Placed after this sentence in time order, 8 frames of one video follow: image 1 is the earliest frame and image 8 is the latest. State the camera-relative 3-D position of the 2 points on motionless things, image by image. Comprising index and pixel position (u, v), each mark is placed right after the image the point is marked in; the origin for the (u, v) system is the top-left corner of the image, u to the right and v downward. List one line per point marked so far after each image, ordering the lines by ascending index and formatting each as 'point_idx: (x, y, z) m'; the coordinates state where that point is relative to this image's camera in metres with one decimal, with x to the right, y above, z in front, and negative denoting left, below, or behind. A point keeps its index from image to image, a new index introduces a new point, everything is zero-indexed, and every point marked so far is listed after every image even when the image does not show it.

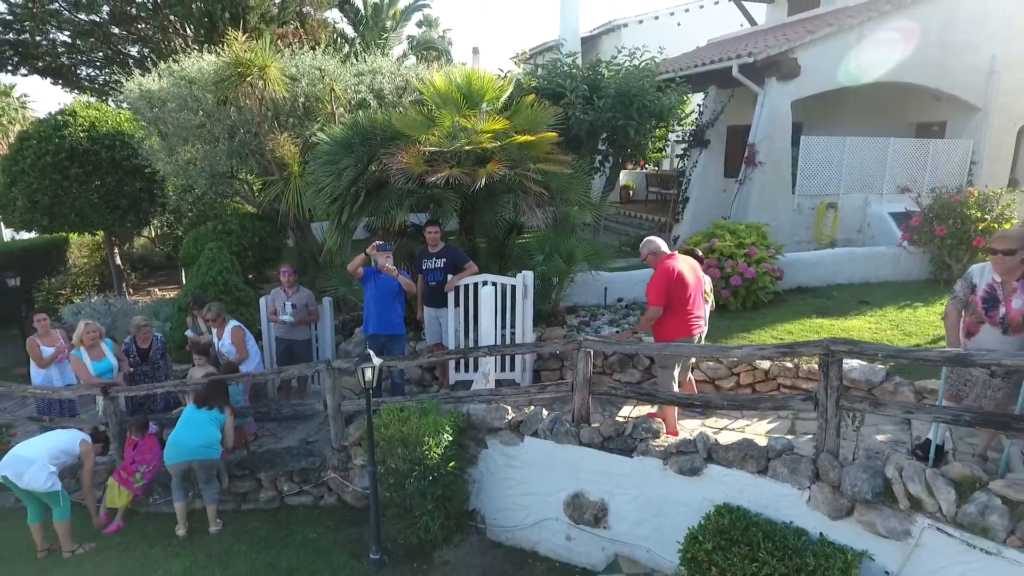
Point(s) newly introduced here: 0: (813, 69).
0: (+4.8, +3.5, +10.0) m
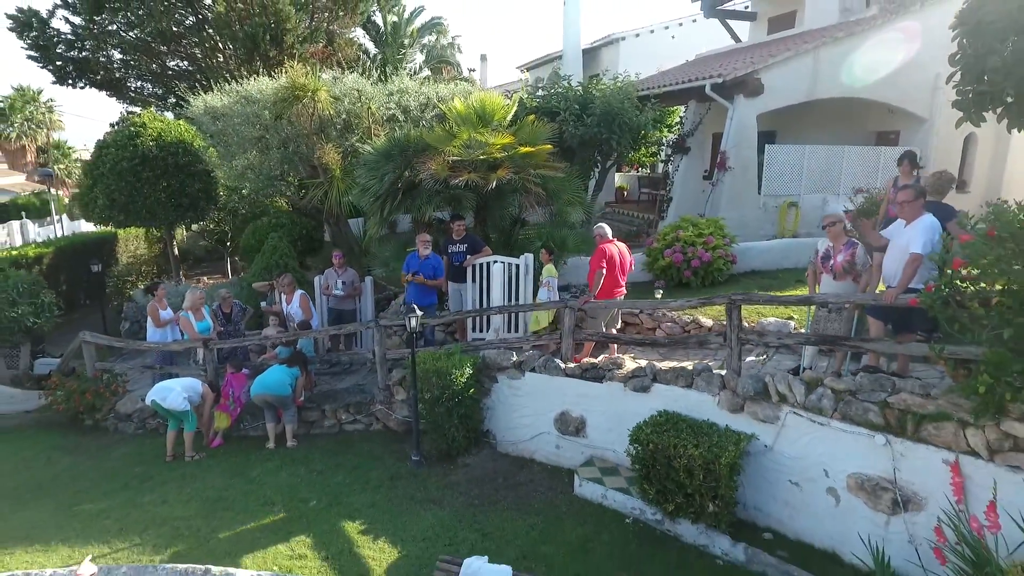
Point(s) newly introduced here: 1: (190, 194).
0: (+4.9, +3.8, +11.6) m
1: (-6.3, +1.8, +12.4) m
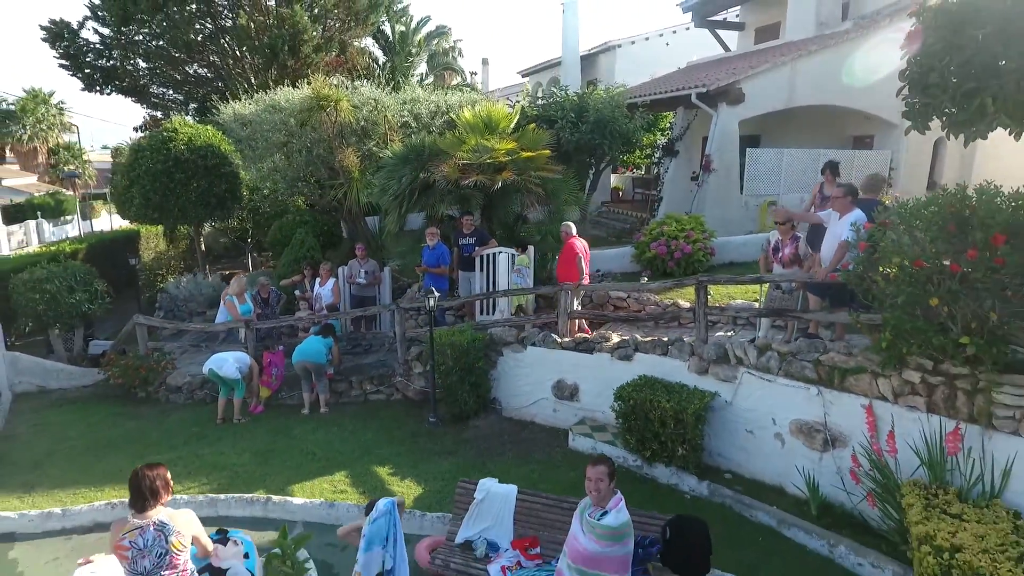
0: (+5.0, +3.9, +12.7) m
1: (-6.3, +2.0, +13.4) m
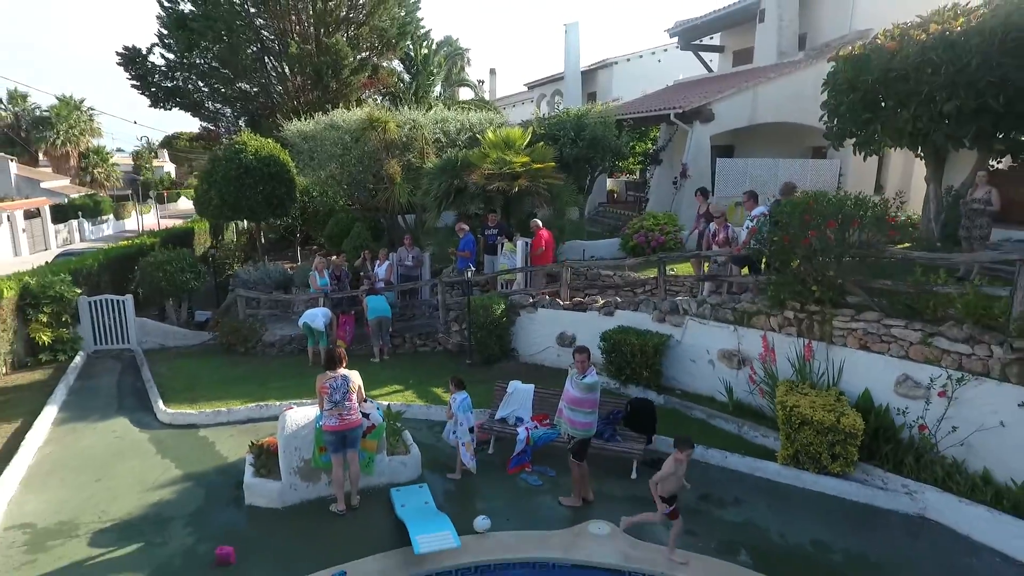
0: (+5.3, +4.3, +15.3) m
1: (-6.0, +2.4, +16.2) m
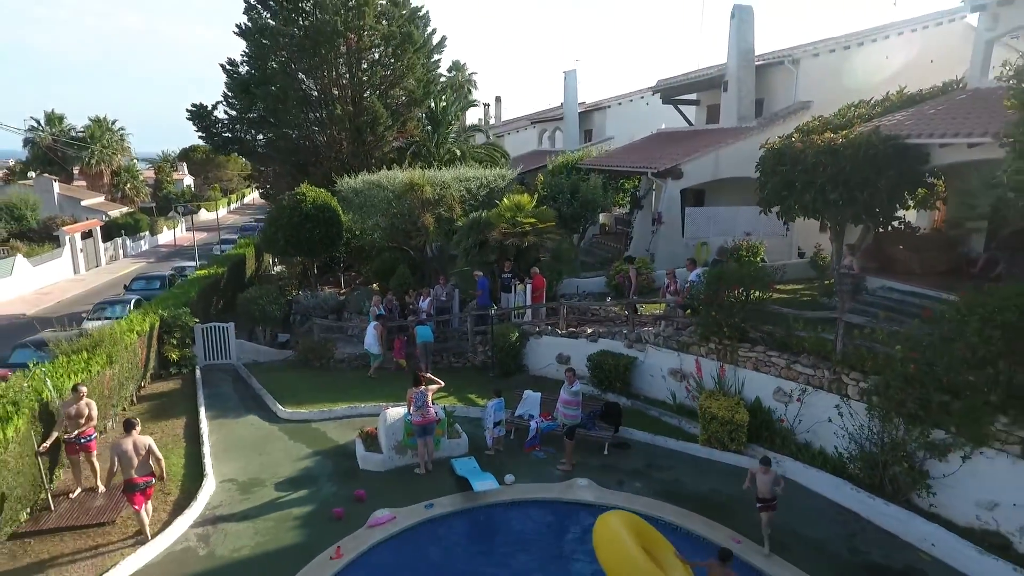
0: (+5.5, +3.5, +19.0) m
1: (-5.8, +1.6, +19.9) m
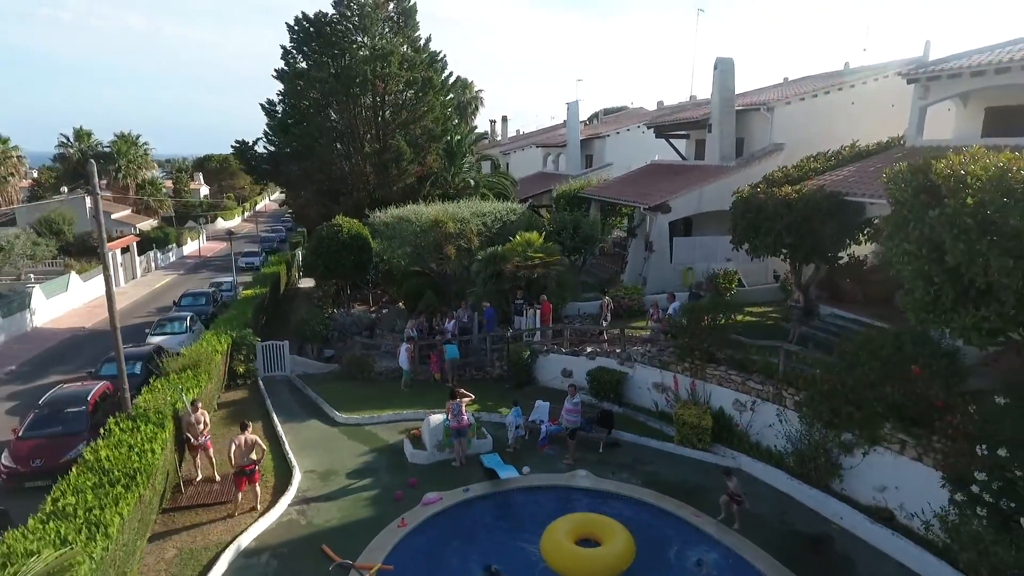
0: (+5.9, +2.9, +21.8) m
1: (-5.4, +0.9, +22.7) m
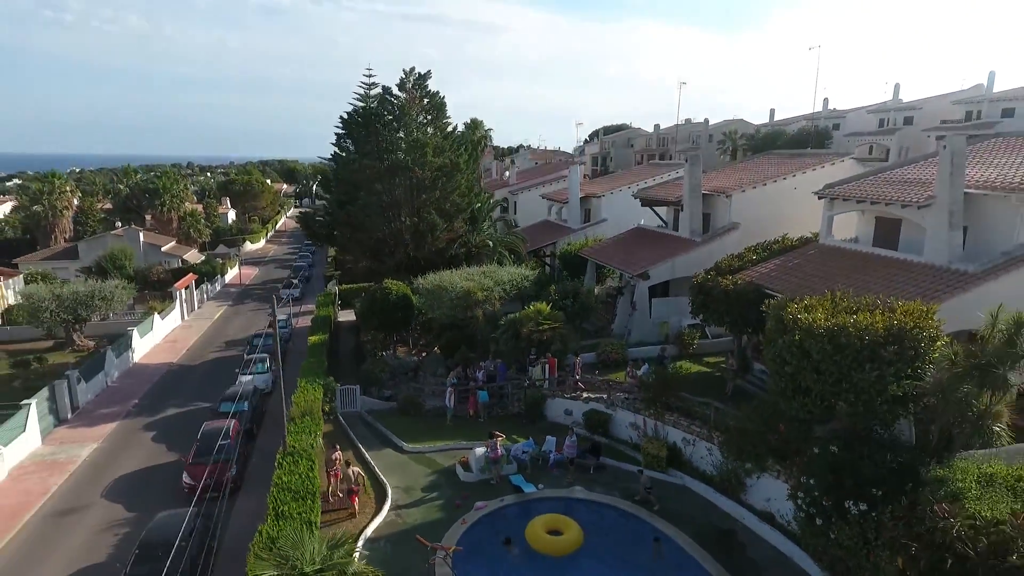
0: (+6.5, +0.6, +27.8) m
1: (-4.8, -1.3, +28.7) m
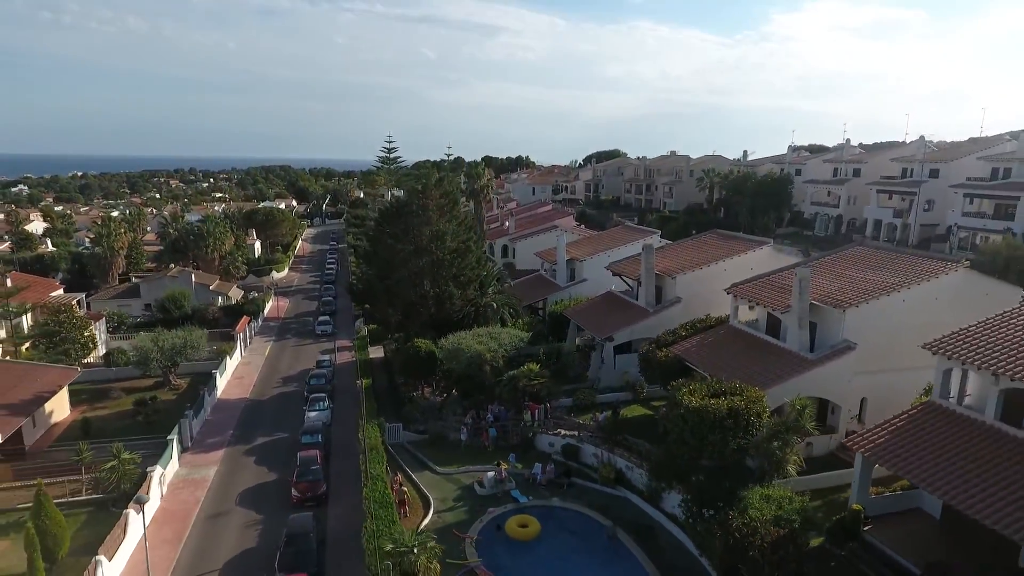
0: (+6.4, -2.9, +37.3) m
1: (-4.8, -4.8, +38.2) m
